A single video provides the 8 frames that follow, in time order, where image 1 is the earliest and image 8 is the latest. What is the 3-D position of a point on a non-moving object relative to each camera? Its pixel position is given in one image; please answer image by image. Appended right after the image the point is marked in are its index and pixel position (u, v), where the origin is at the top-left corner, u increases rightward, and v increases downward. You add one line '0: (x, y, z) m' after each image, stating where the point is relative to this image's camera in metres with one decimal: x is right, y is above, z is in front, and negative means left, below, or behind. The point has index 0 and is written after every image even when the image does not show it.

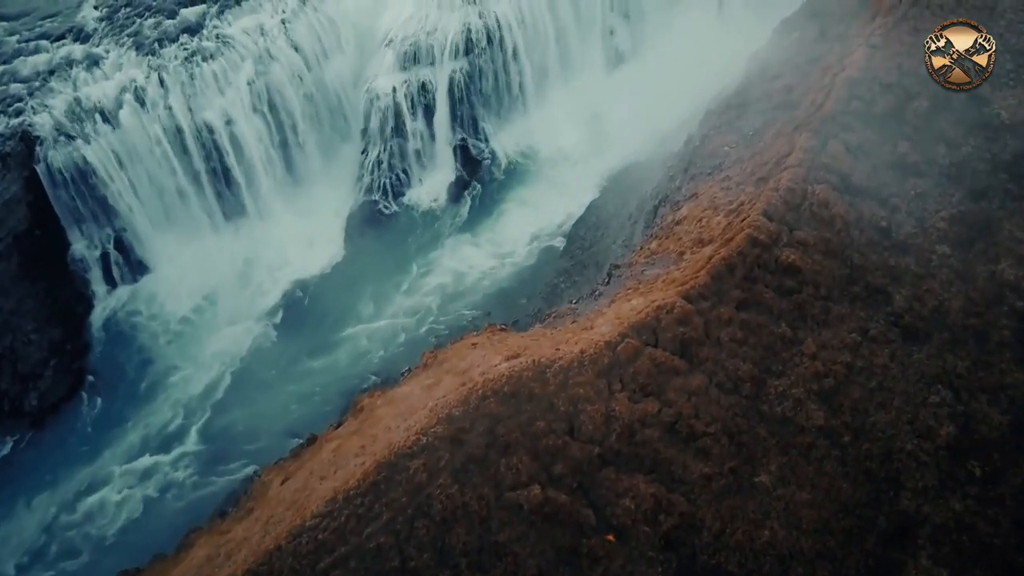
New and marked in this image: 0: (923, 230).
0: (+6.0, +0.8, +12.1) m
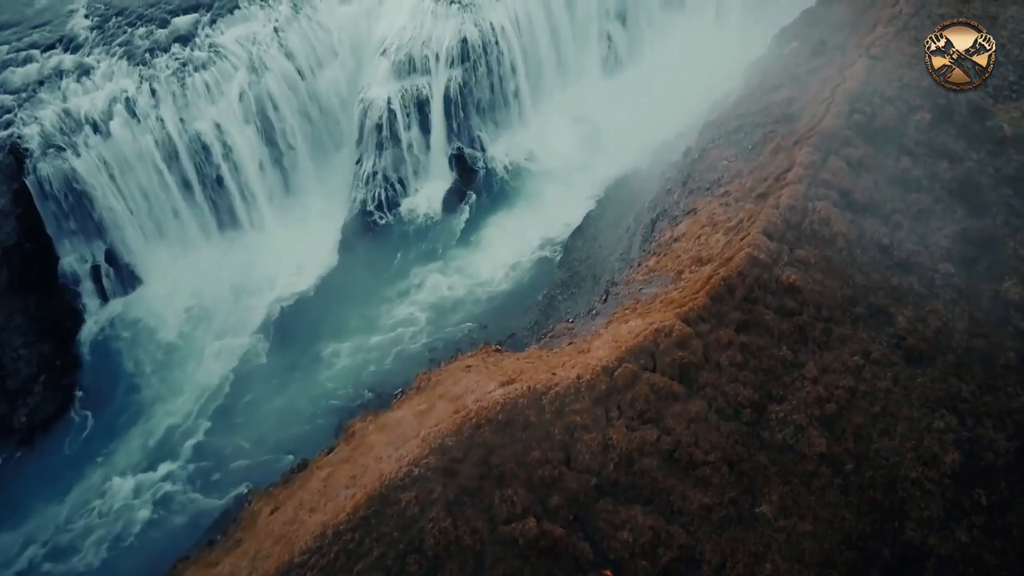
0: (+5.9, +0.5, +11.9) m
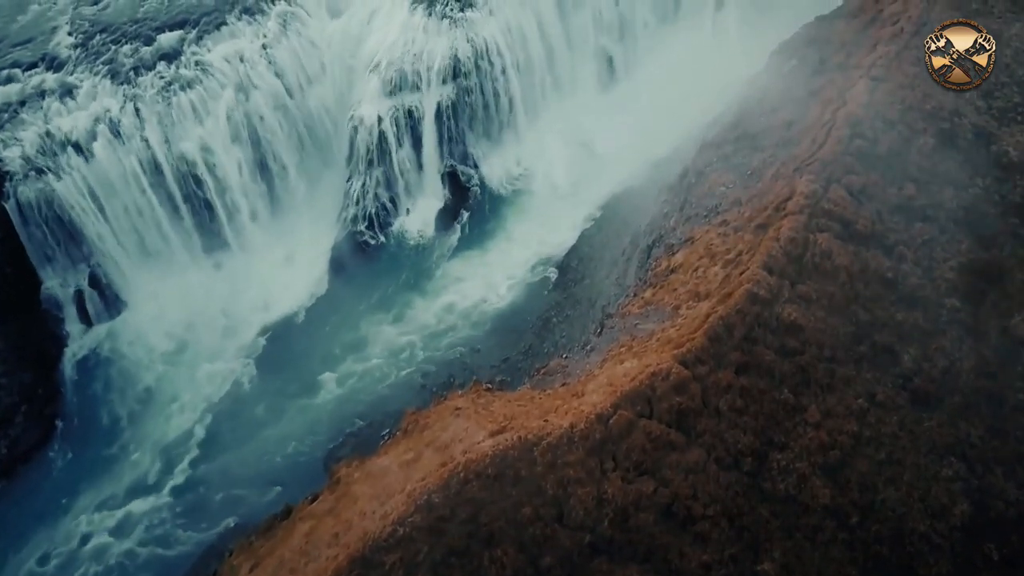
0: (+5.8, +0.1, +11.5) m
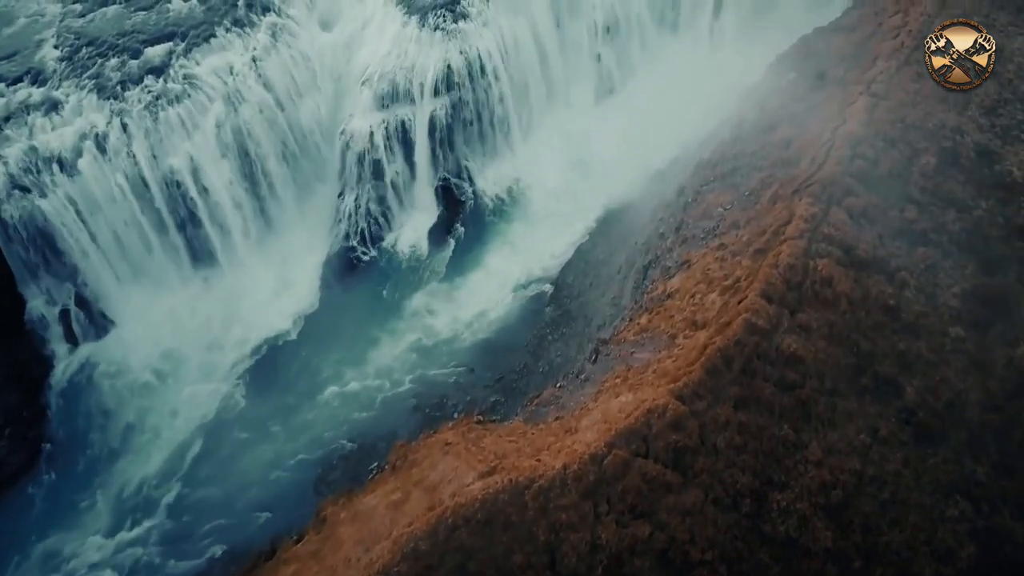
0: (+5.7, -0.3, +11.2) m
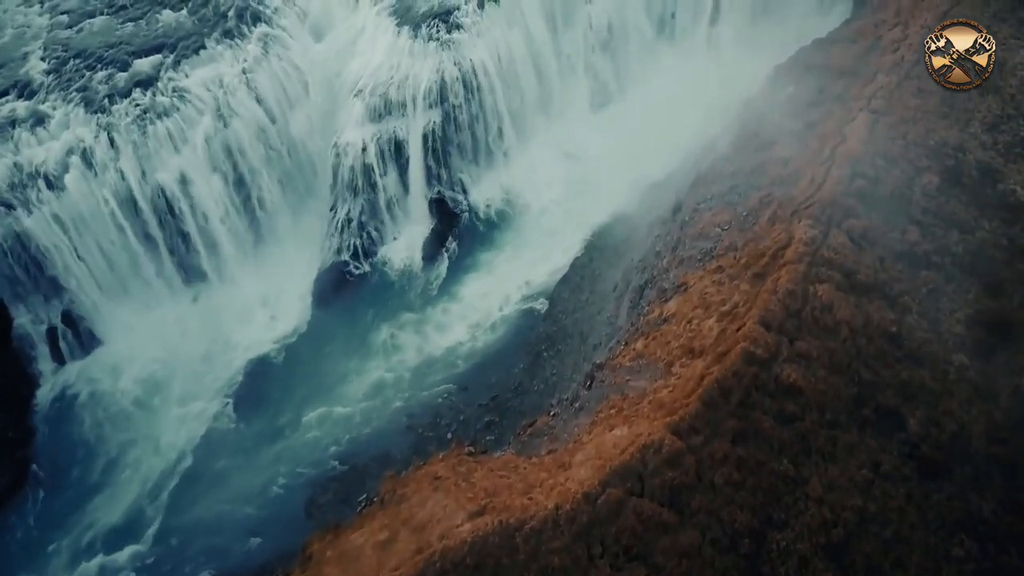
0: (+5.6, -0.6, +10.9) m
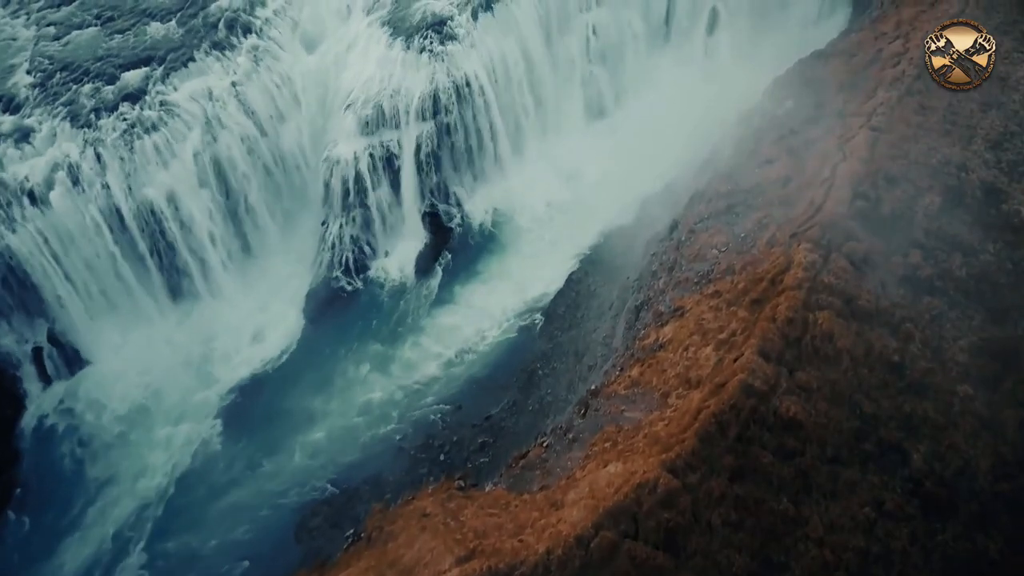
0: (+5.5, -0.9, +10.6) m
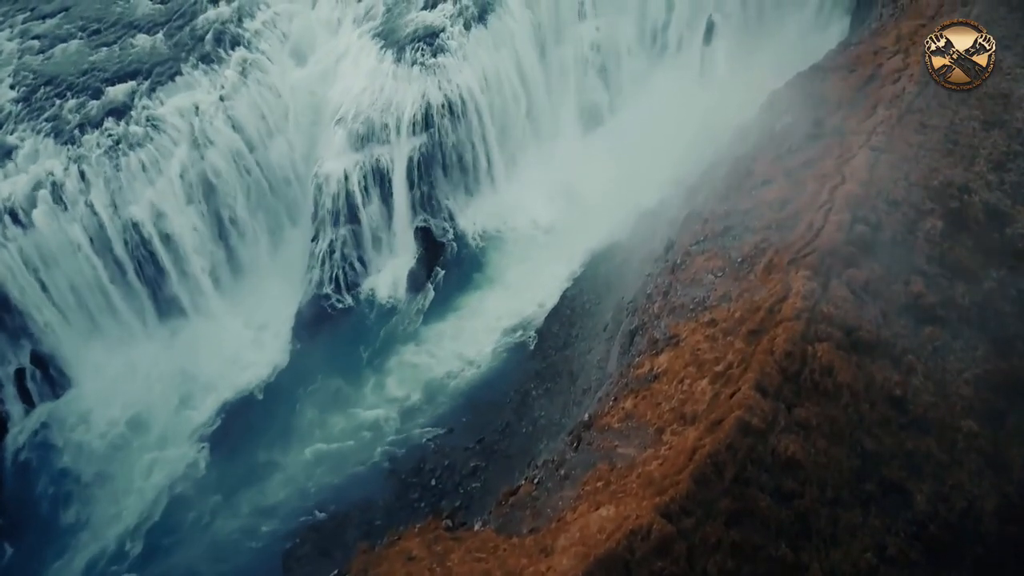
0: (+5.3, -1.3, +10.3) m
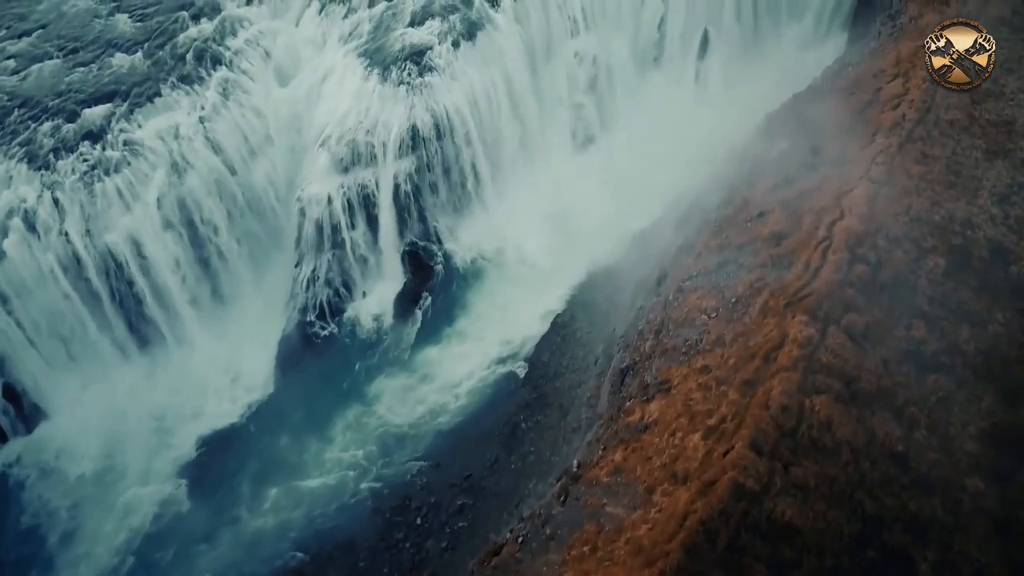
0: (+5.1, -1.9, +9.8) m
